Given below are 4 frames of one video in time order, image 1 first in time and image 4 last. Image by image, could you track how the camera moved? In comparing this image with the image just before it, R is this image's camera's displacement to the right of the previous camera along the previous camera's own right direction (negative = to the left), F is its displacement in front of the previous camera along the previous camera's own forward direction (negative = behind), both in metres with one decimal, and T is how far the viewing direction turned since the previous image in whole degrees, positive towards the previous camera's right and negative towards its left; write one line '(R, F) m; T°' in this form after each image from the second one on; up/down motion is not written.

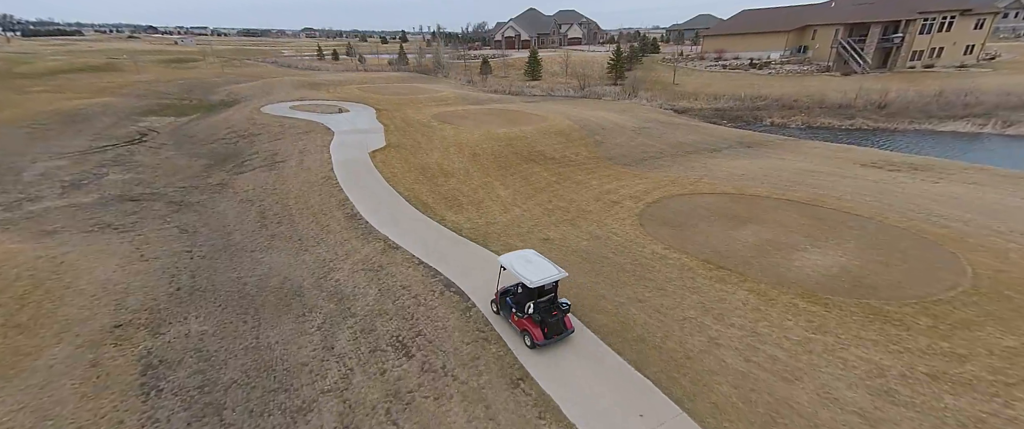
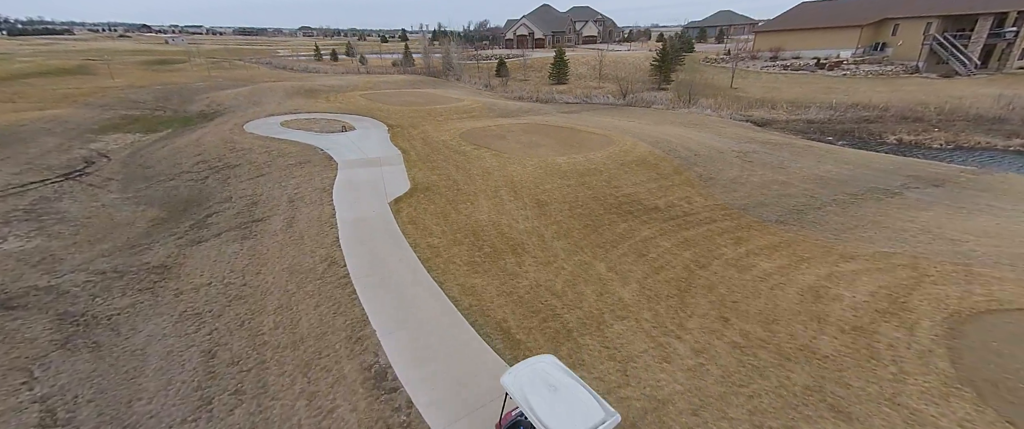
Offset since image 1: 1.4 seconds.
(-2.0, +4.0) m; 0°
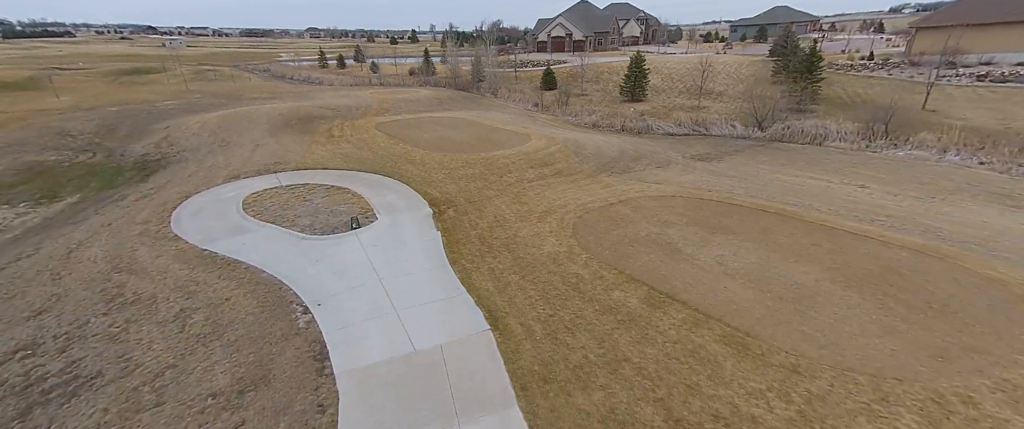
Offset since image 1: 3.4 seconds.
(-3.6, +7.9) m; -1°
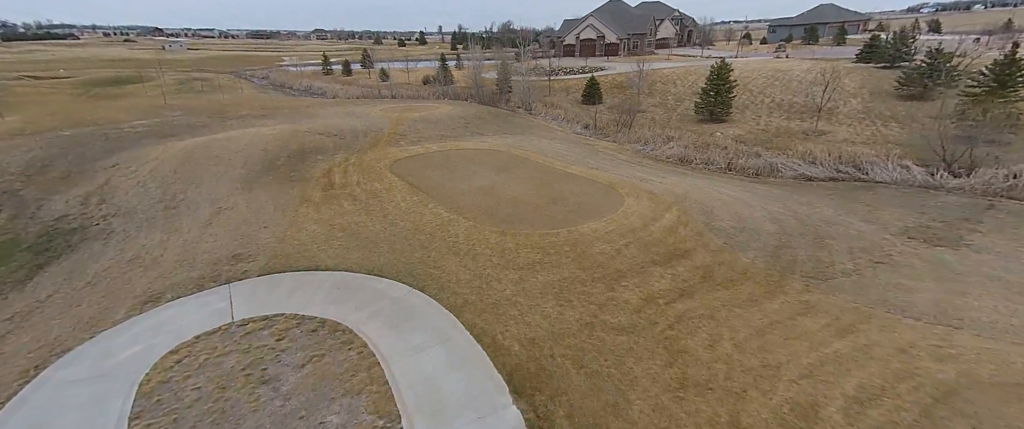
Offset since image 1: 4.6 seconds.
(-2.4, +5.5) m; -1°
